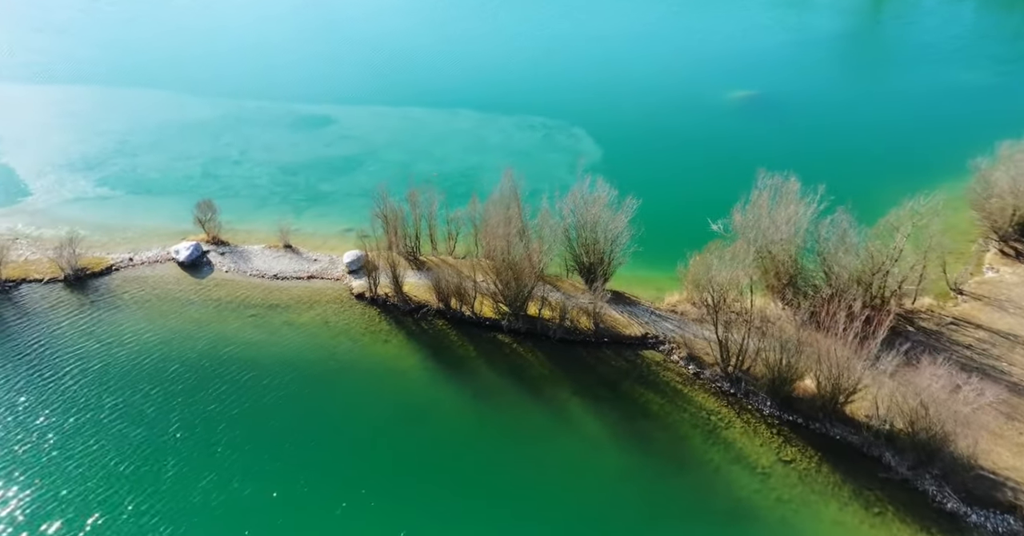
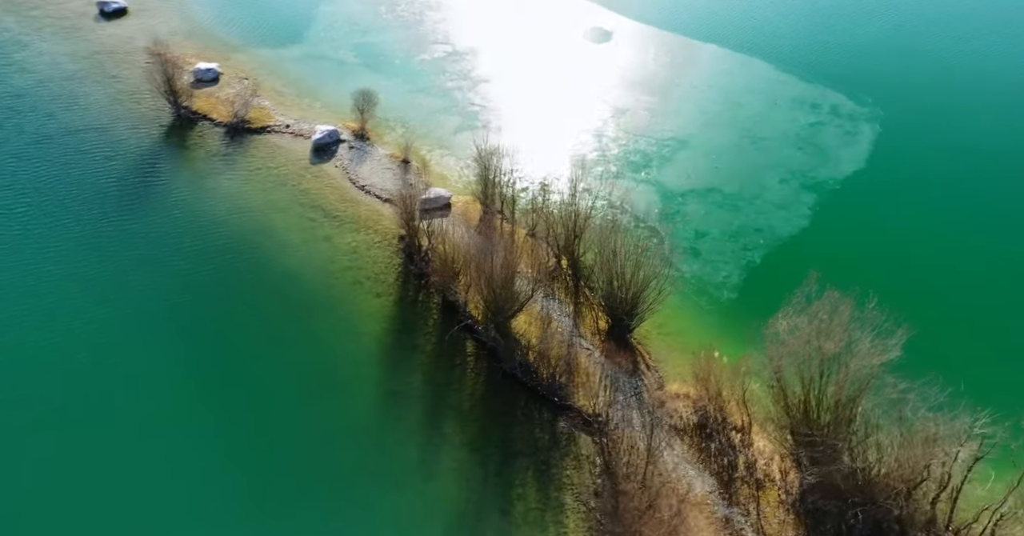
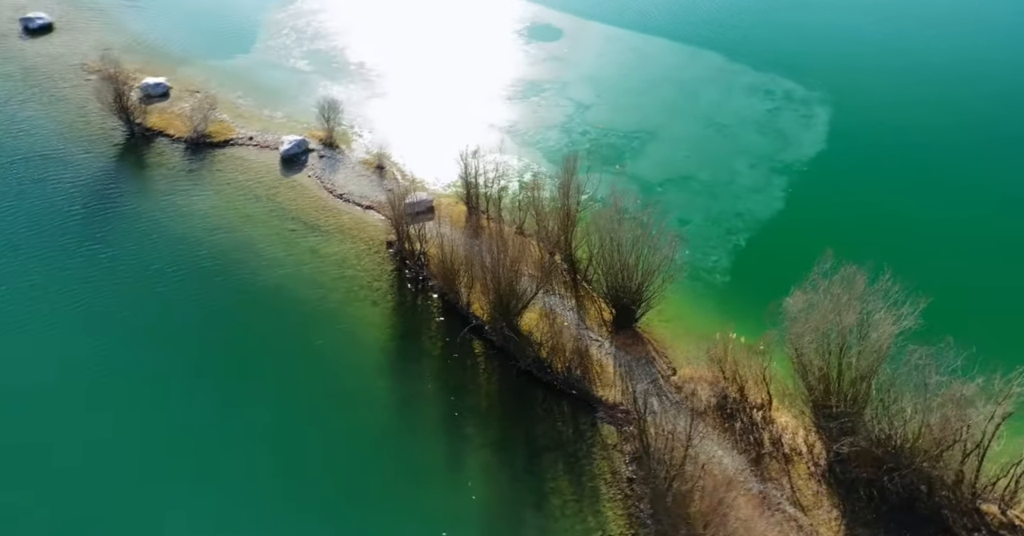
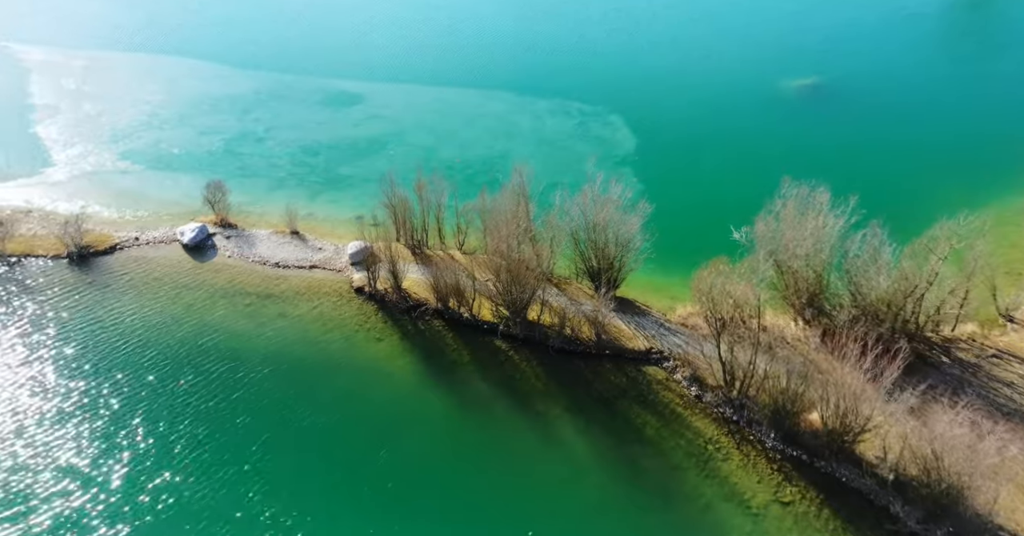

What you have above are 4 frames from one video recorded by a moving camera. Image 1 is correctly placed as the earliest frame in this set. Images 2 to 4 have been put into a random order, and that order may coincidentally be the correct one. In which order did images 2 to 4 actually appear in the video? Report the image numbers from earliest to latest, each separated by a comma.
4, 3, 2
